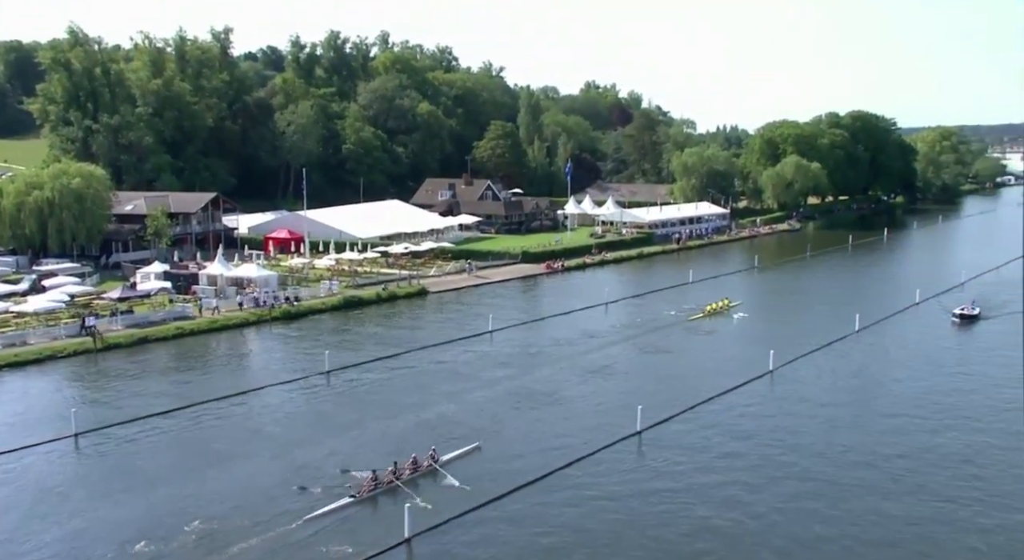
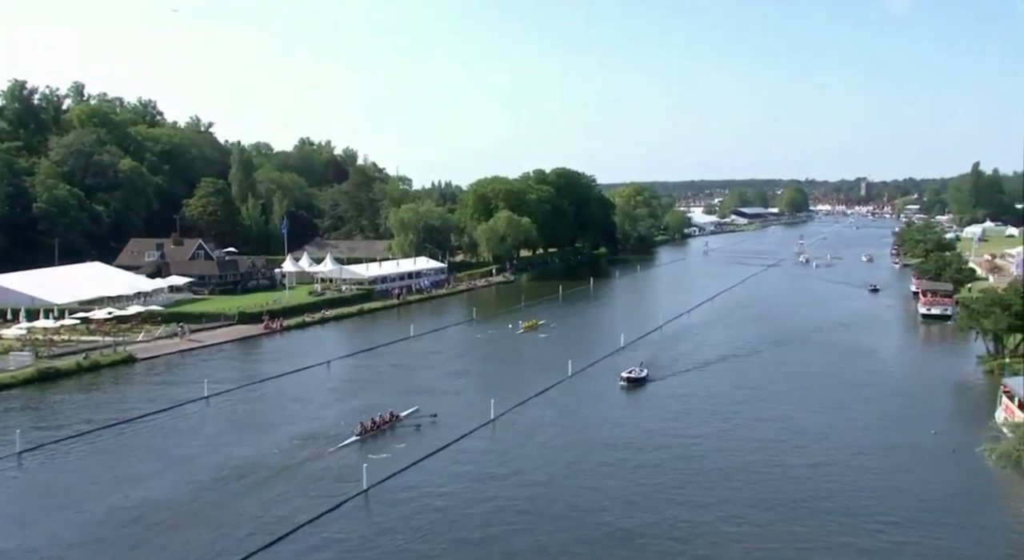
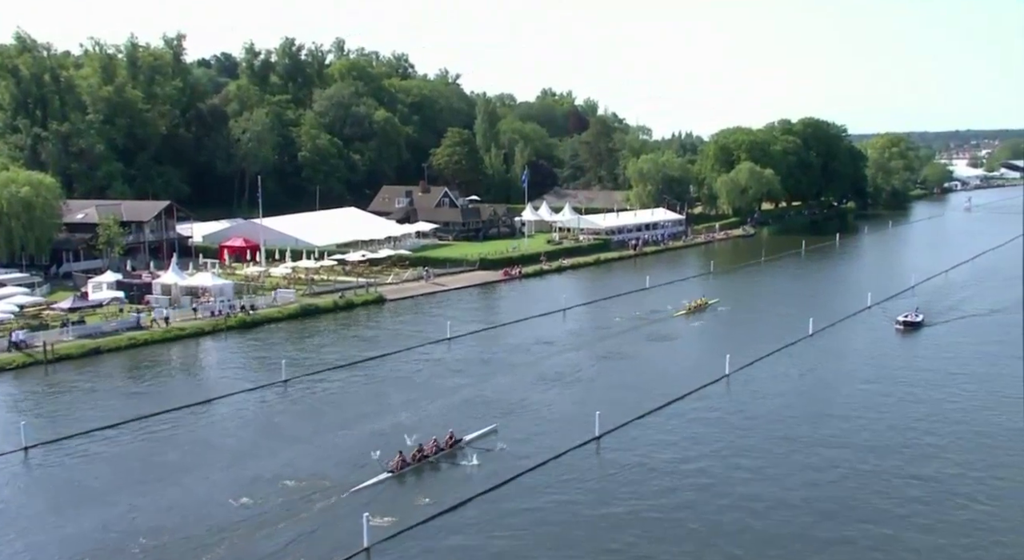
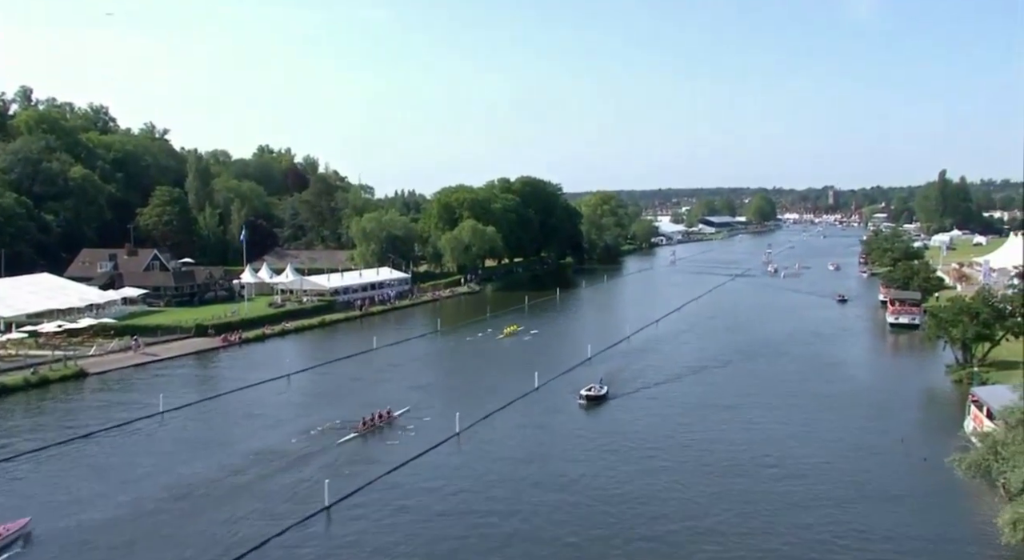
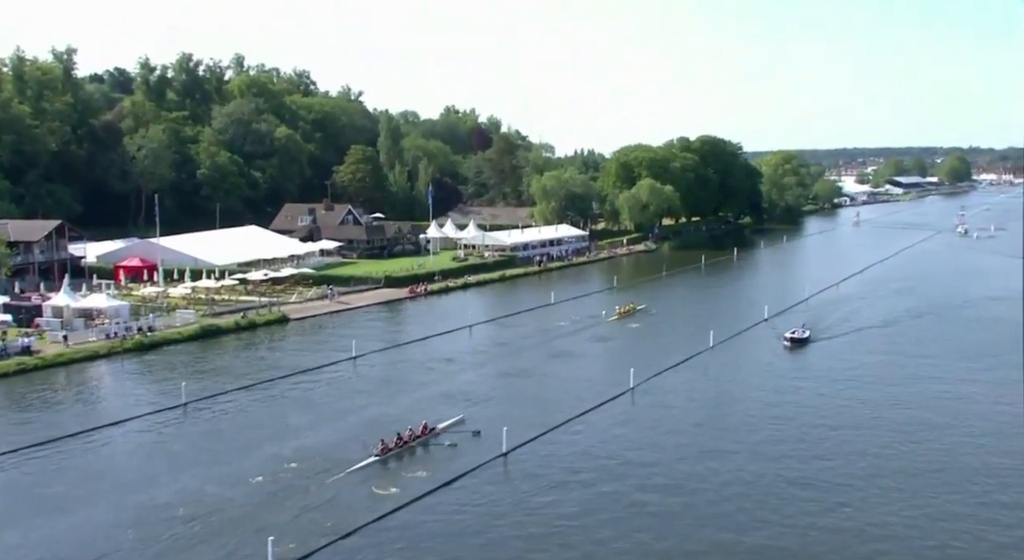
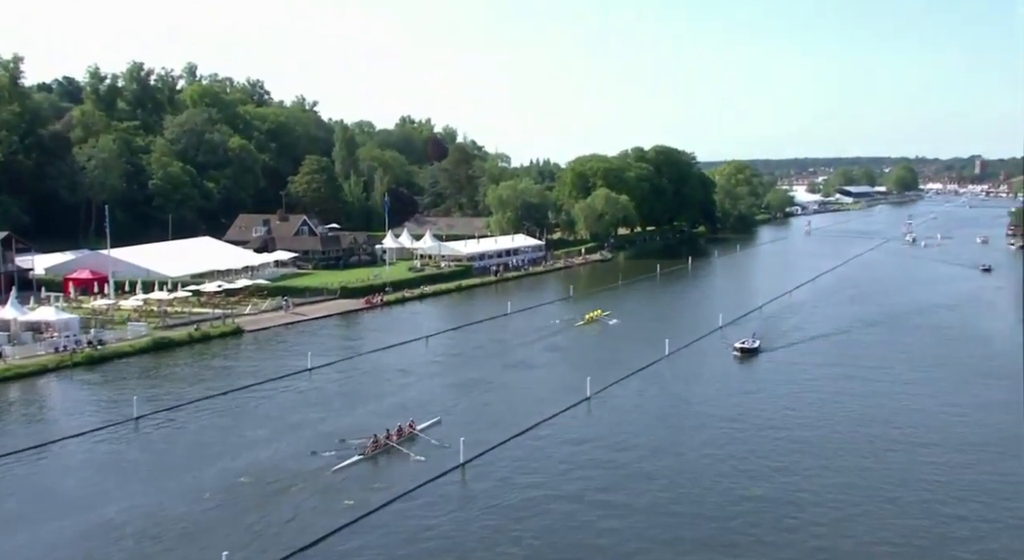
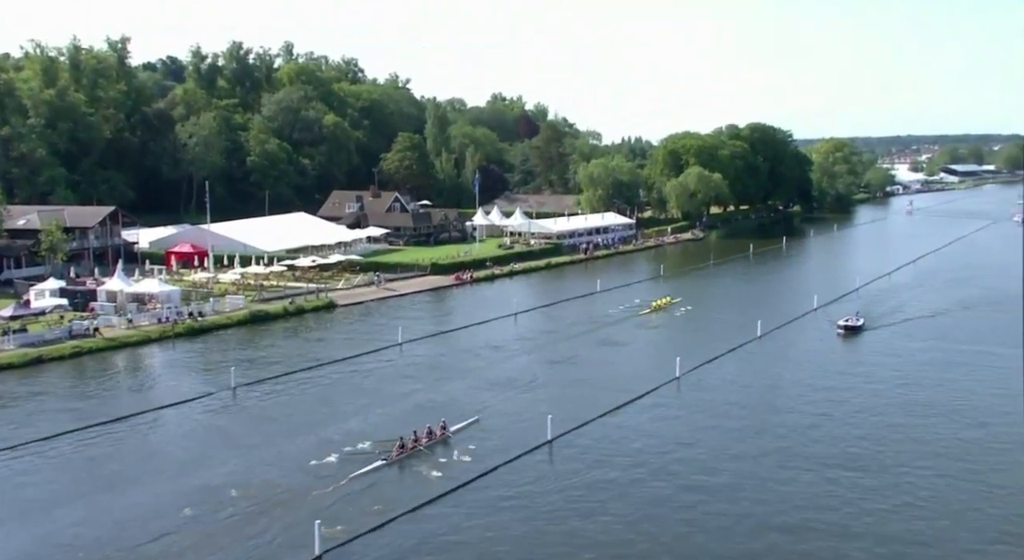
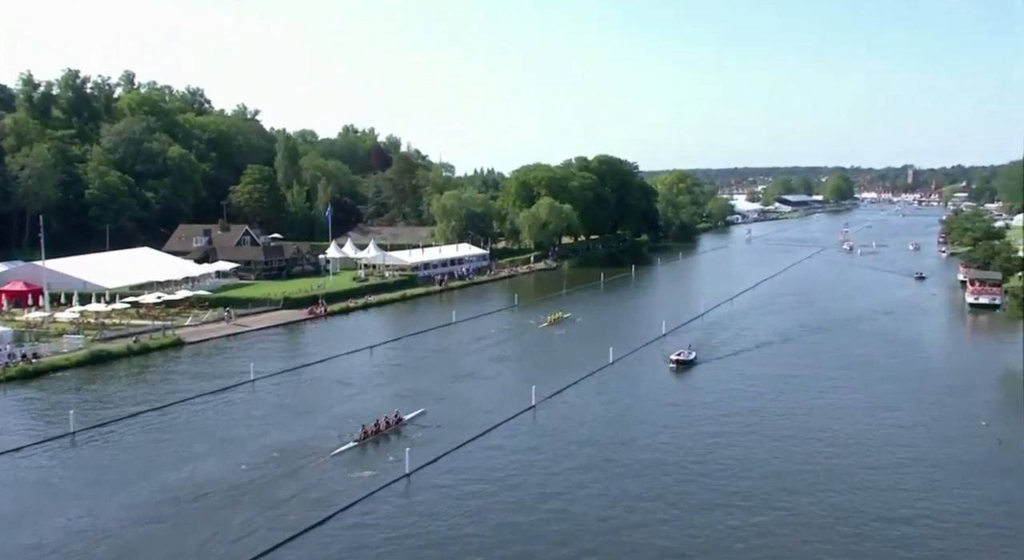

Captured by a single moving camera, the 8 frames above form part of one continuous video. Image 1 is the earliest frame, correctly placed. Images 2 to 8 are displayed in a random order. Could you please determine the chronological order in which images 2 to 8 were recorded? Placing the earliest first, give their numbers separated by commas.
3, 7, 5, 6, 8, 2, 4
